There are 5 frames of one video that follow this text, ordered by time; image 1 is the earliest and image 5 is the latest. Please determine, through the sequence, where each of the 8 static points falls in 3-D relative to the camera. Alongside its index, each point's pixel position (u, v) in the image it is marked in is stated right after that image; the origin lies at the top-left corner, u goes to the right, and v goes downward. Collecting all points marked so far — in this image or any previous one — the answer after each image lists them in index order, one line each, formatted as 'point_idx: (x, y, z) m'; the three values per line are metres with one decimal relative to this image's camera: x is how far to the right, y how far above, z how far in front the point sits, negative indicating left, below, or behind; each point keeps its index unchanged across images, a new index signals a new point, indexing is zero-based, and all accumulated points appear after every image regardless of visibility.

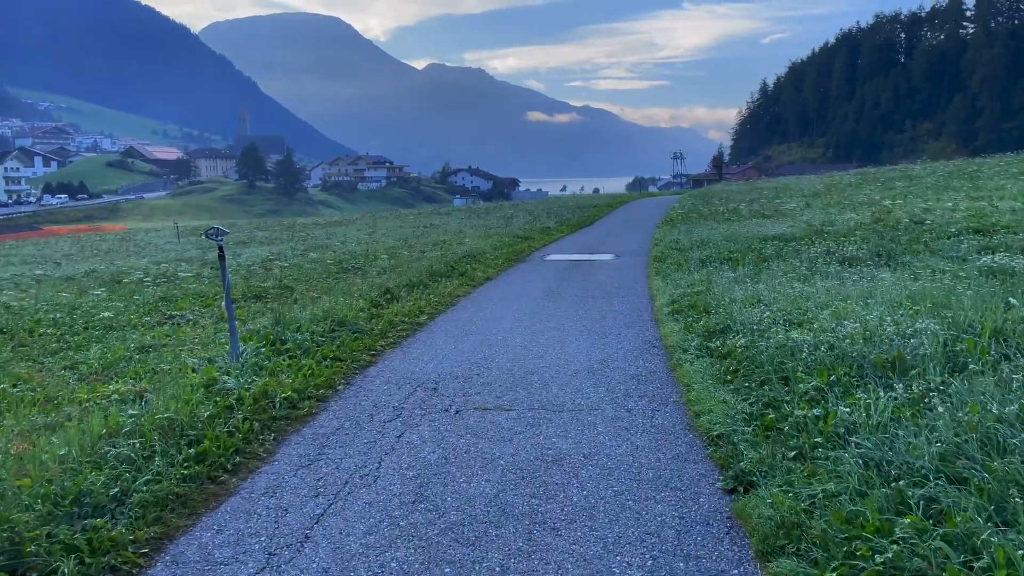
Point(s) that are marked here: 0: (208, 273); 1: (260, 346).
0: (-6.5, +0.3, +17.2) m
1: (-2.2, -0.5, +6.9) m
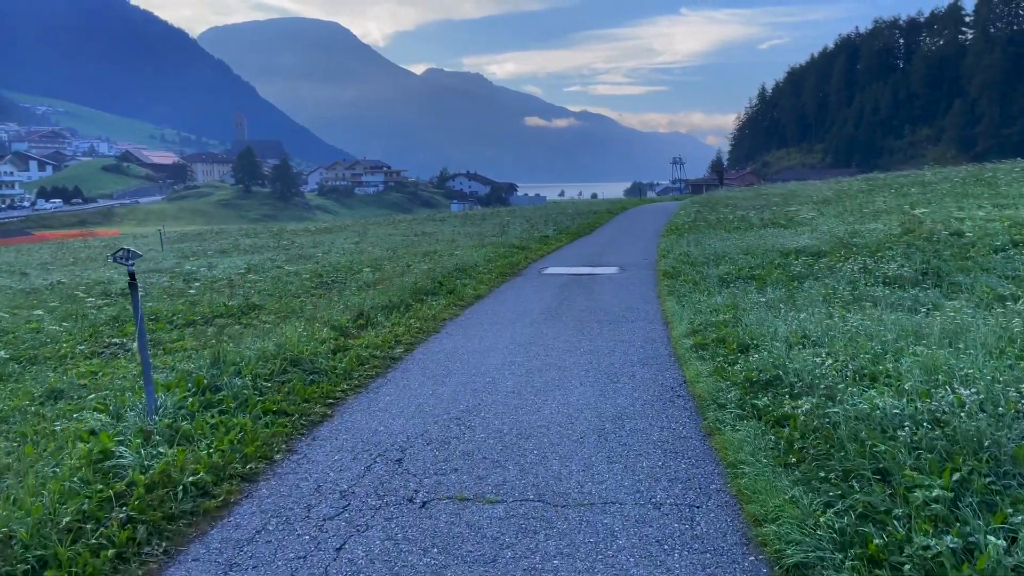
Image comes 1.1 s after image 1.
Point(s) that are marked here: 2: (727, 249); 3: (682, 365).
0: (-6.6, 0.0, +15.8) m
1: (-2.3, -0.8, +5.5) m
2: (+3.8, +0.7, +13.9) m
3: (+1.4, -0.7, +6.6) m
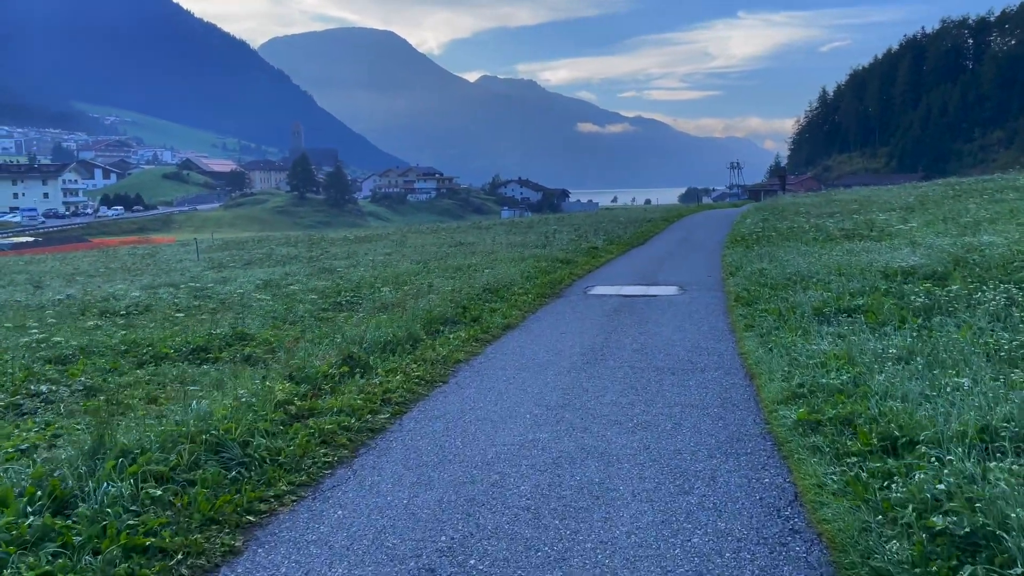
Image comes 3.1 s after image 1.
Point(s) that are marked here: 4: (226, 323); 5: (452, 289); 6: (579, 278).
0: (-5.9, -0.3, +14.1) m
1: (-2.3, -1.0, +3.5) m
2: (+4.4, +0.3, +11.5) m
3: (+1.5, -1.0, +4.3) m
4: (-4.0, -0.5, +11.2) m
5: (-1.0, 0.0, +12.6) m
6: (+1.3, +0.2, +14.9) m
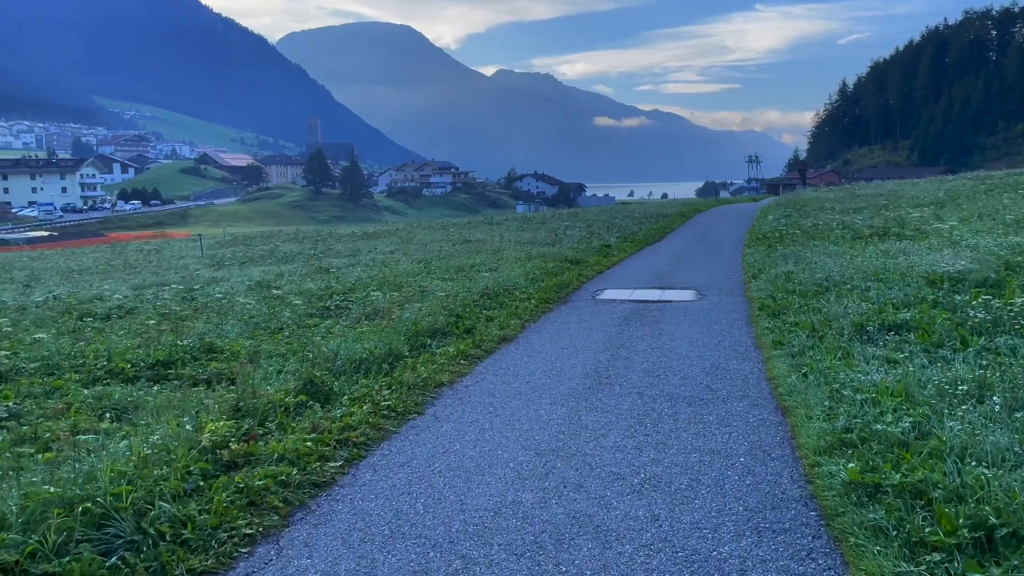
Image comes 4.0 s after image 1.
0: (-5.8, -0.4, +13.2) m
1: (-2.4, -1.2, +2.6) m
2: (+4.4, +0.2, +10.4) m
3: (+1.4, -1.1, +3.3) m
4: (-4.1, -0.6, +10.2) m
5: (-0.9, -0.1, +11.6) m
6: (+1.3, +0.1, +13.8) m
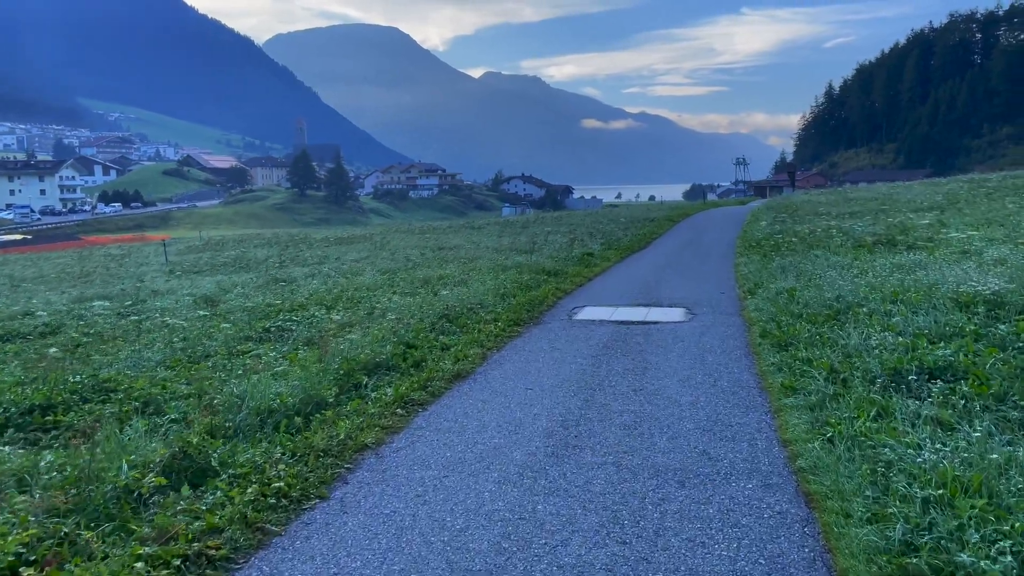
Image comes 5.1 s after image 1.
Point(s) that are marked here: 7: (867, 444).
0: (-6.3, -0.7, +11.6) m
1: (-2.7, -1.4, +1.1) m
2: (+3.9, 0.0, +9.0) m
3: (+1.1, -1.3, +1.9) m
4: (-4.5, -0.8, +8.7) m
5: (-1.4, -0.3, +10.1) m
6: (+0.9, -0.1, +12.4) m
7: (+1.9, -0.8, +4.3) m
